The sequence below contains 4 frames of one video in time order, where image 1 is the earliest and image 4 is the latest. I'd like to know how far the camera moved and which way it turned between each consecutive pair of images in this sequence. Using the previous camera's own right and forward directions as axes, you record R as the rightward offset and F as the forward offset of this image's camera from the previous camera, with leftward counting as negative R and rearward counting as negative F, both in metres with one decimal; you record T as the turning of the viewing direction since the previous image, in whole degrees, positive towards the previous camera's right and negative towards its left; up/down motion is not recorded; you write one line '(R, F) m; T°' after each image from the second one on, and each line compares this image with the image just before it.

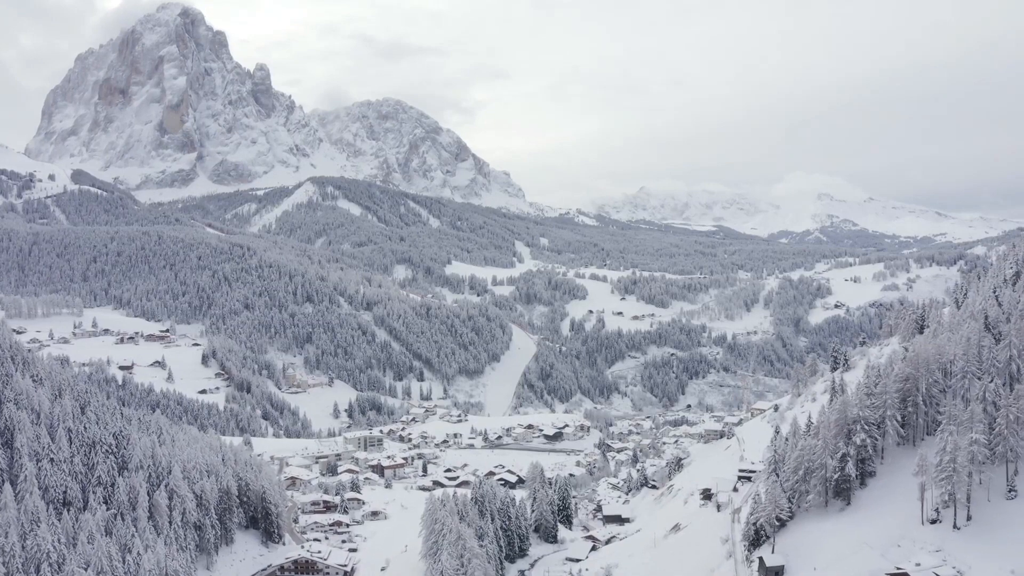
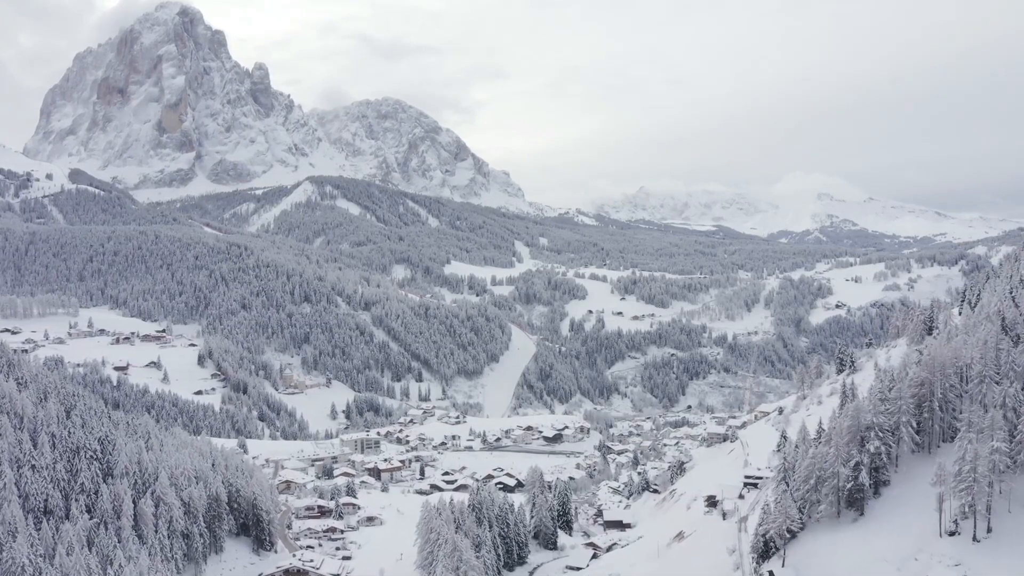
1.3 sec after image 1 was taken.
(+0.1, +2.3) m; 0°
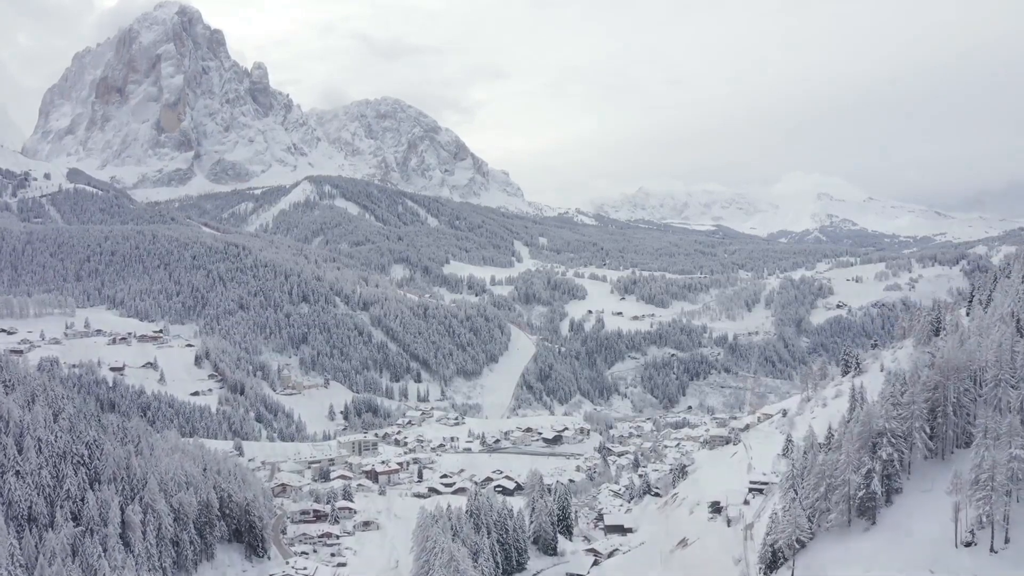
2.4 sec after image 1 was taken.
(0.0, +1.8) m; 0°
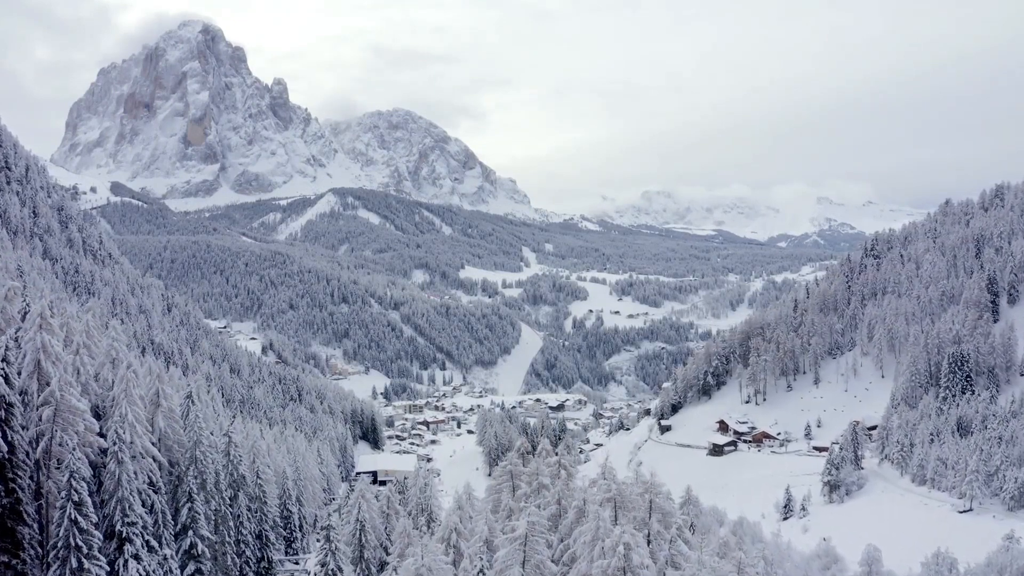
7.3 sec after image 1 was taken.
(-2.3, -50.3) m; 0°
